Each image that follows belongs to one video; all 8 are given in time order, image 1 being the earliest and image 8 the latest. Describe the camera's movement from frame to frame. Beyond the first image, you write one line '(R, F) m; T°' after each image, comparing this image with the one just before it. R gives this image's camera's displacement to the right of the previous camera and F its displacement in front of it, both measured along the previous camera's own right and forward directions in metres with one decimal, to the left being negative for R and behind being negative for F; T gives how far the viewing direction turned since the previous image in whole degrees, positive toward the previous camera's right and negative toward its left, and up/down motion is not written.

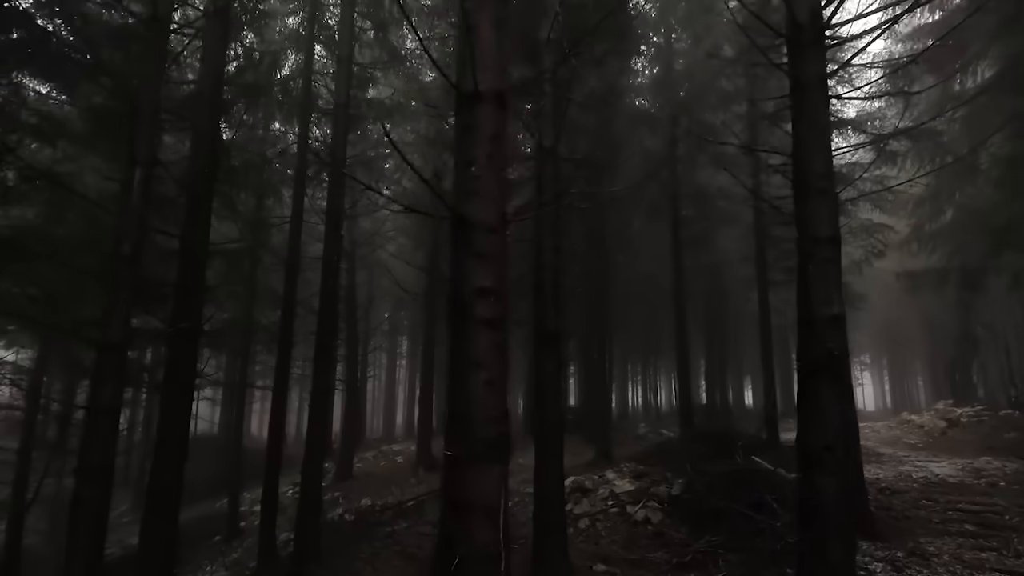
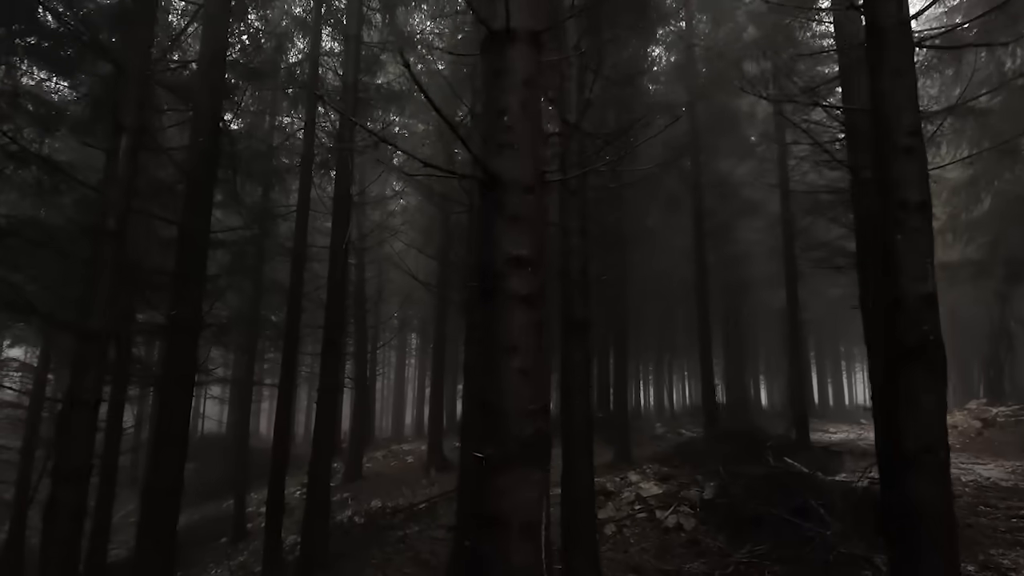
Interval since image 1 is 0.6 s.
(-0.1, +0.4) m; -1°
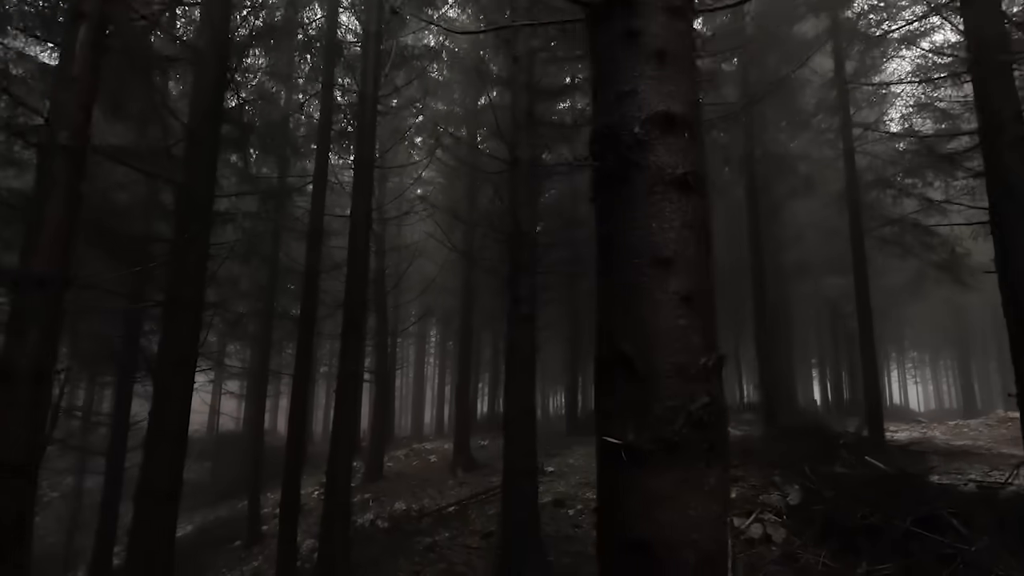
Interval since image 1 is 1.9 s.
(-0.3, +0.8) m; -2°
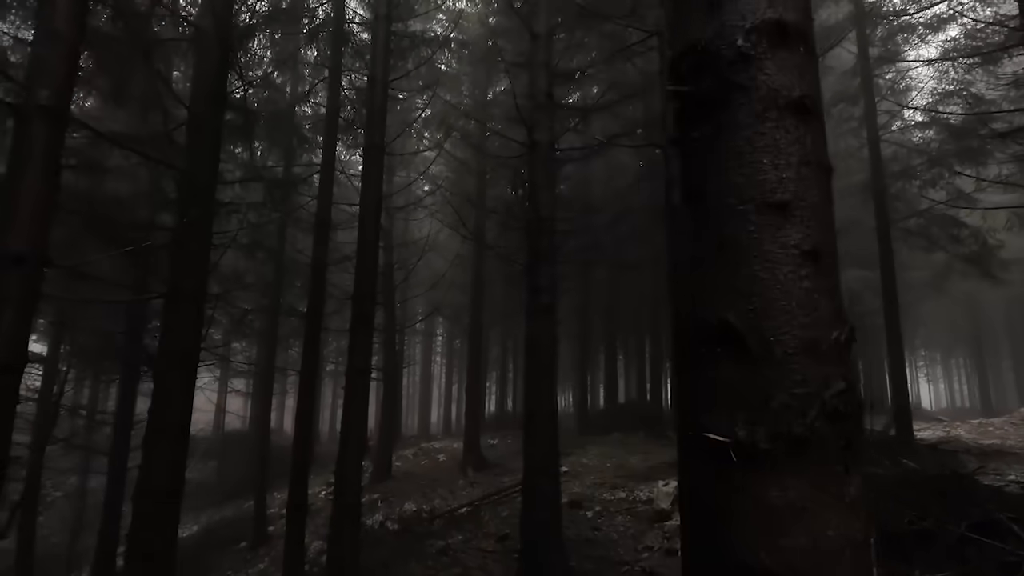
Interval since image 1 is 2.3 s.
(-0.1, +0.3) m; 0°
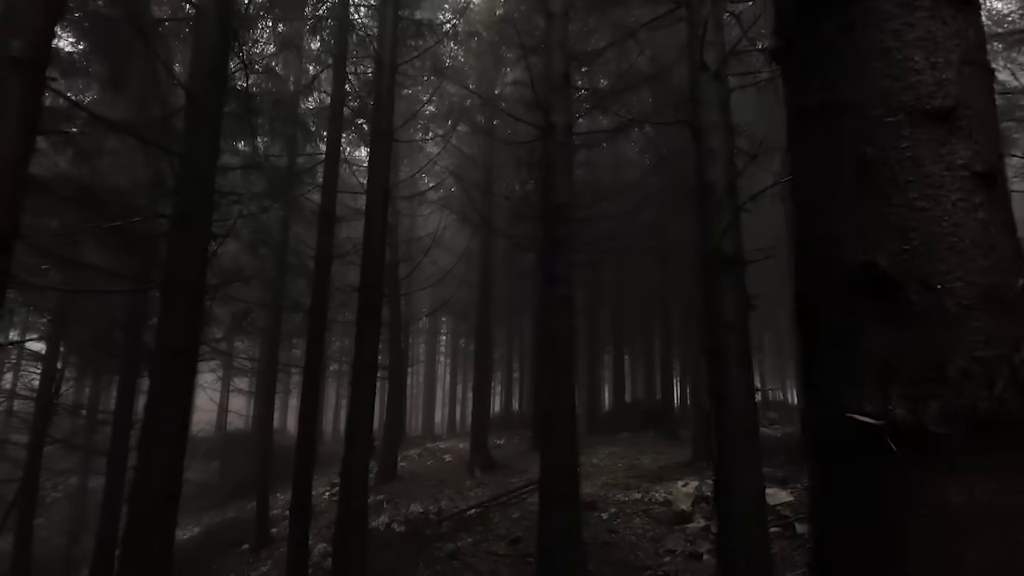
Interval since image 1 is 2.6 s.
(-0.1, +0.2) m; 0°
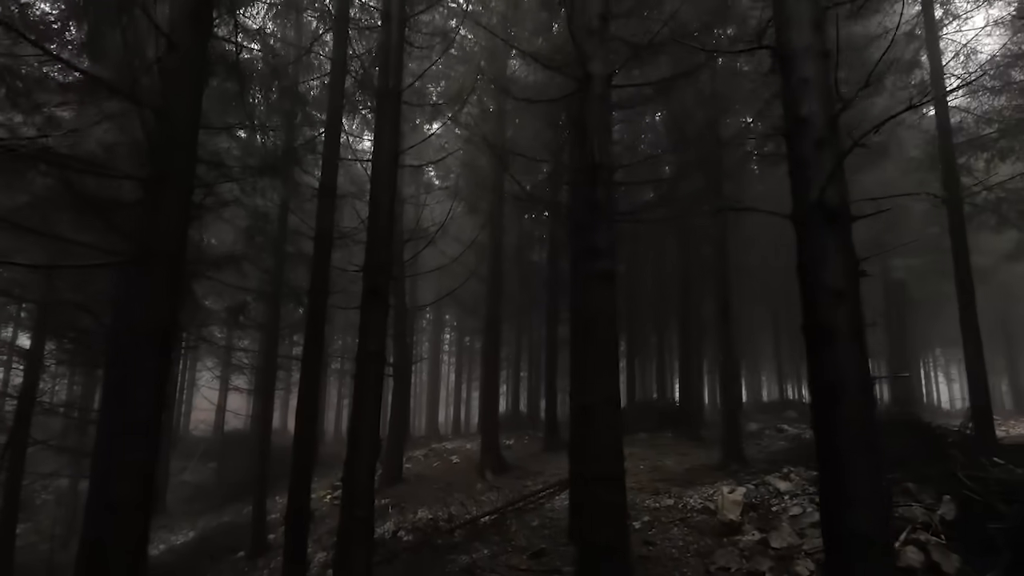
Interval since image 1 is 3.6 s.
(-0.2, +0.6) m; 0°
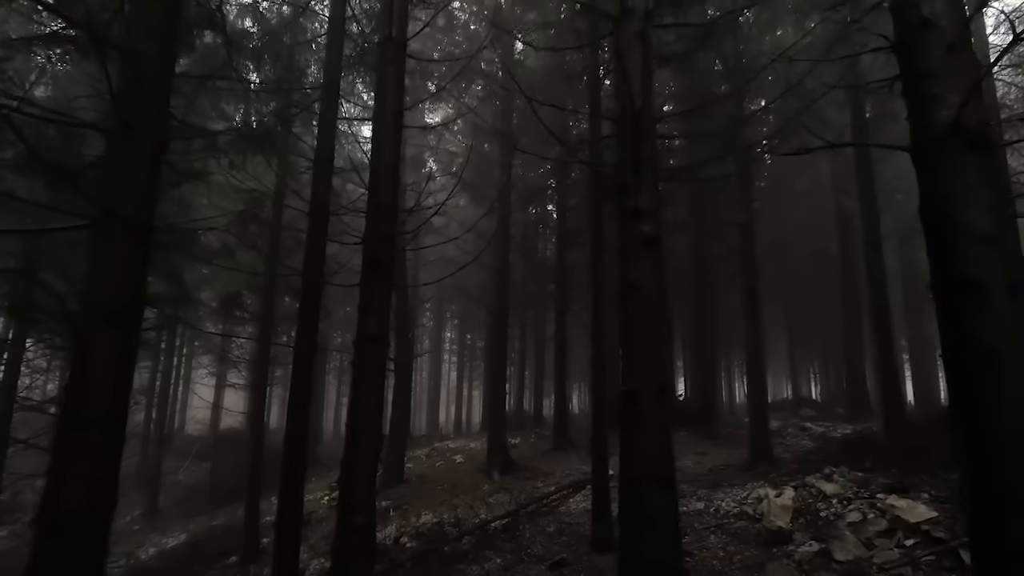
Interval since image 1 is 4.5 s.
(-0.1, +0.6) m; 0°
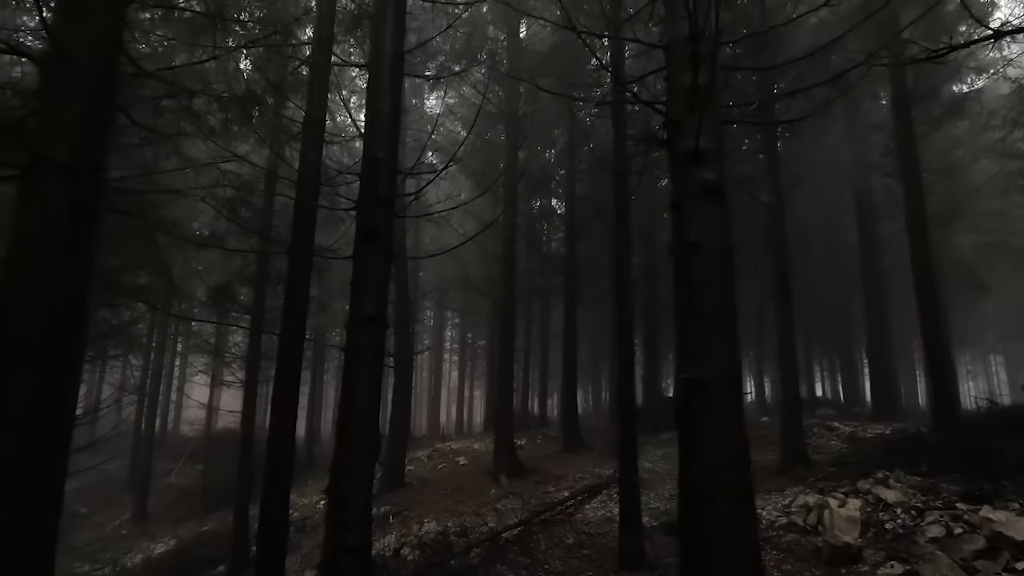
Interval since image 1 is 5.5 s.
(-0.1, +0.6) m; 0°
